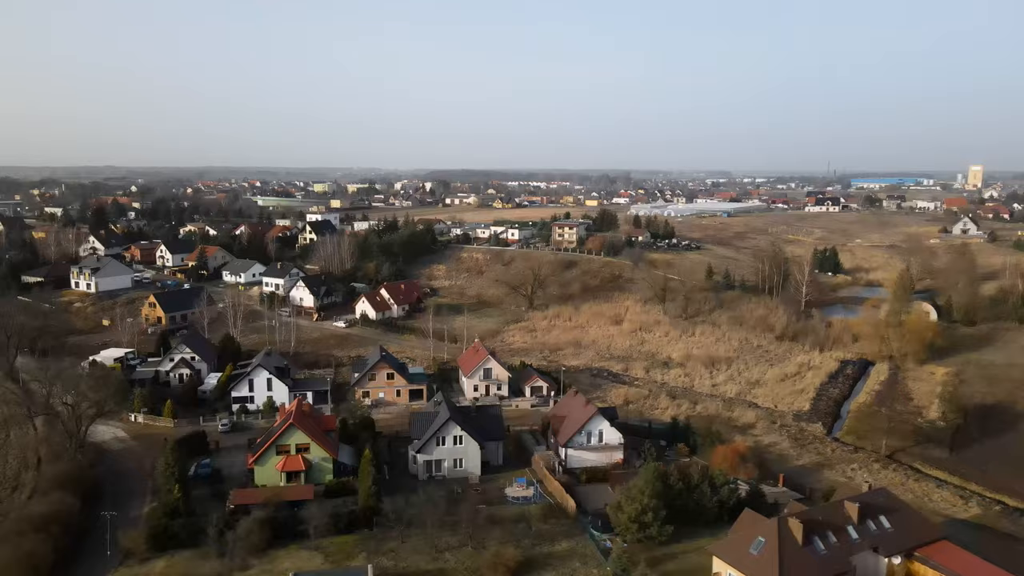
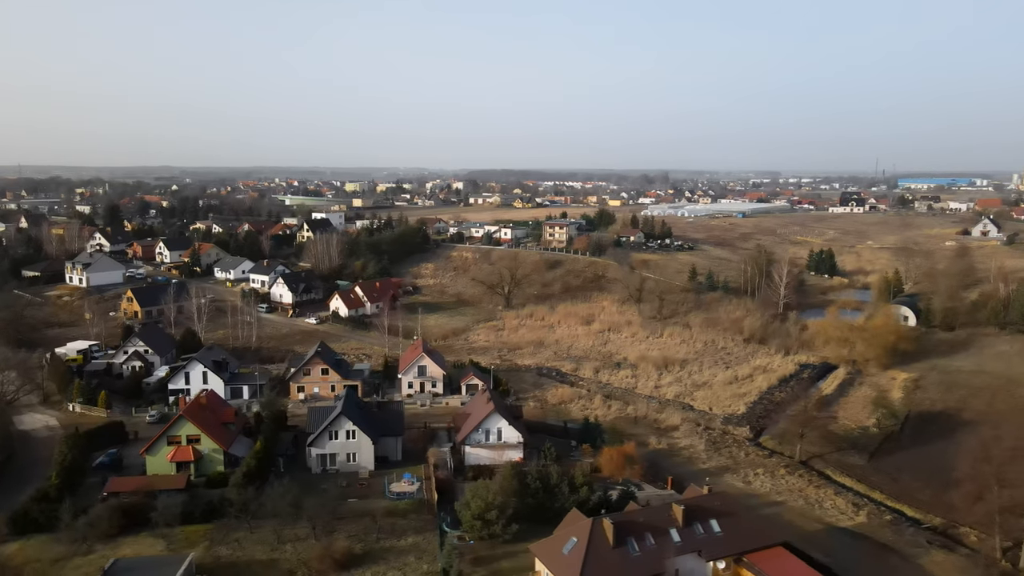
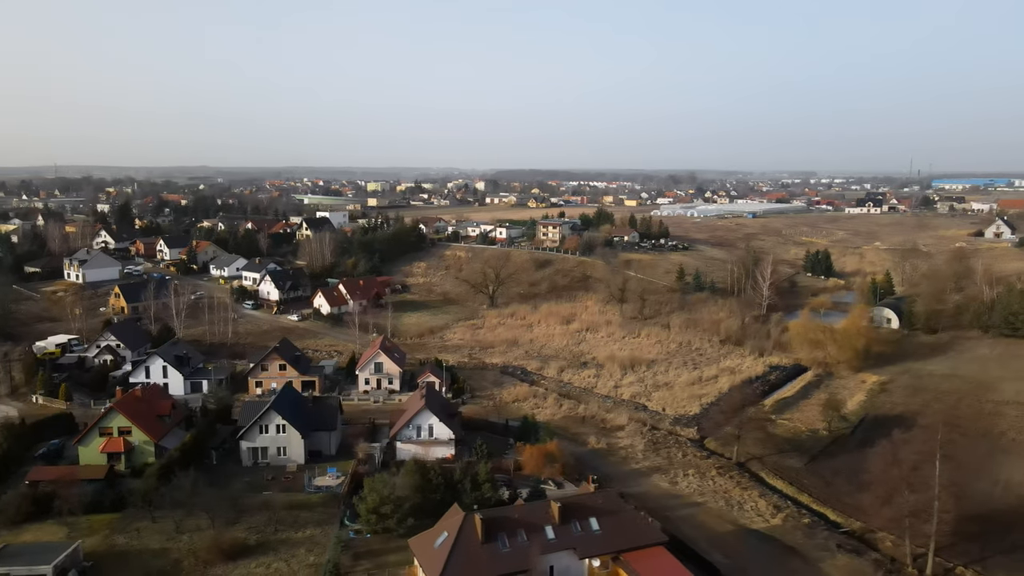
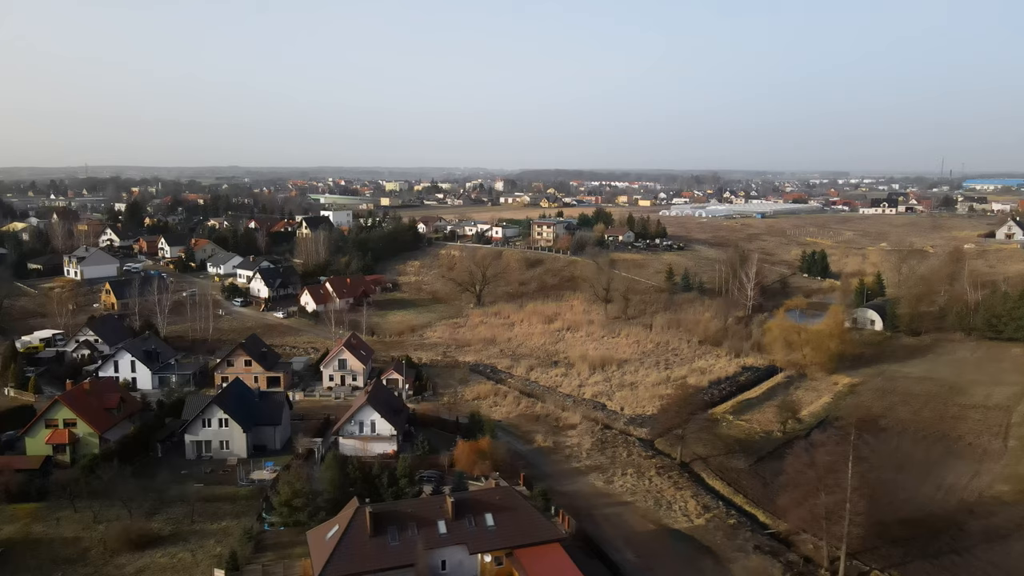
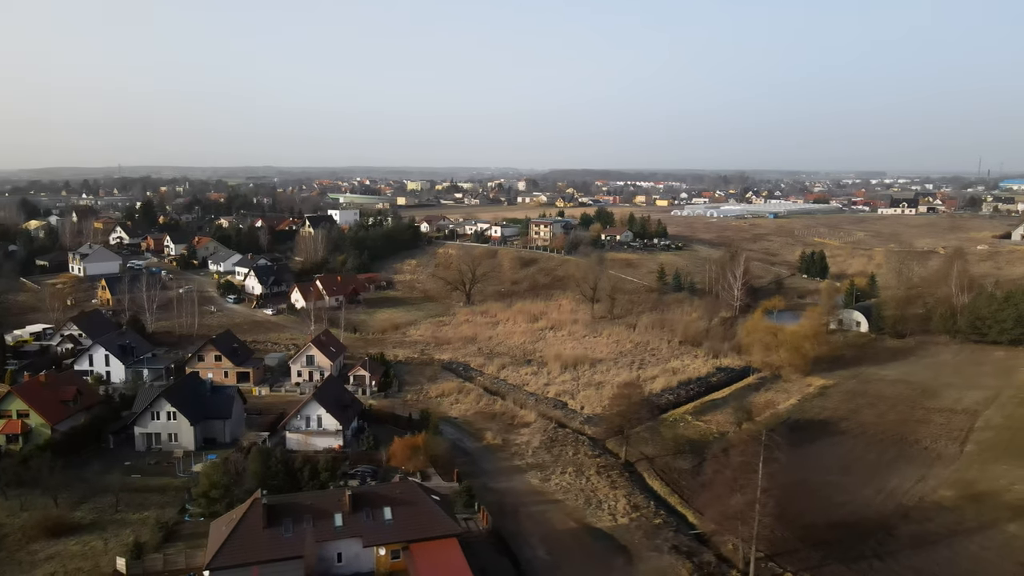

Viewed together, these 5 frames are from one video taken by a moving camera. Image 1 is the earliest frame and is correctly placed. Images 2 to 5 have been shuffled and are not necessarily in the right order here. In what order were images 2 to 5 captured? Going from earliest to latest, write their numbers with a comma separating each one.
2, 3, 4, 5
